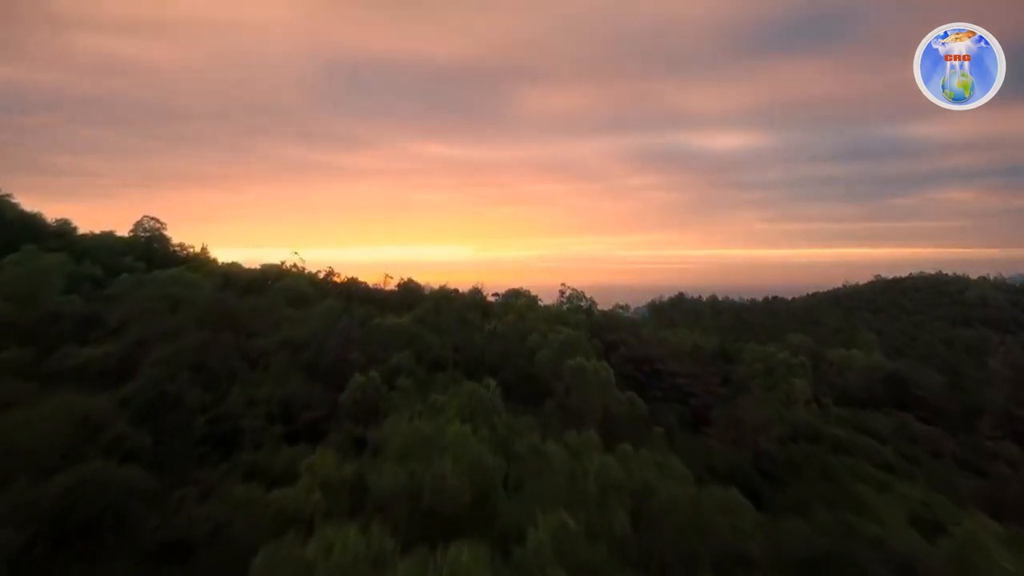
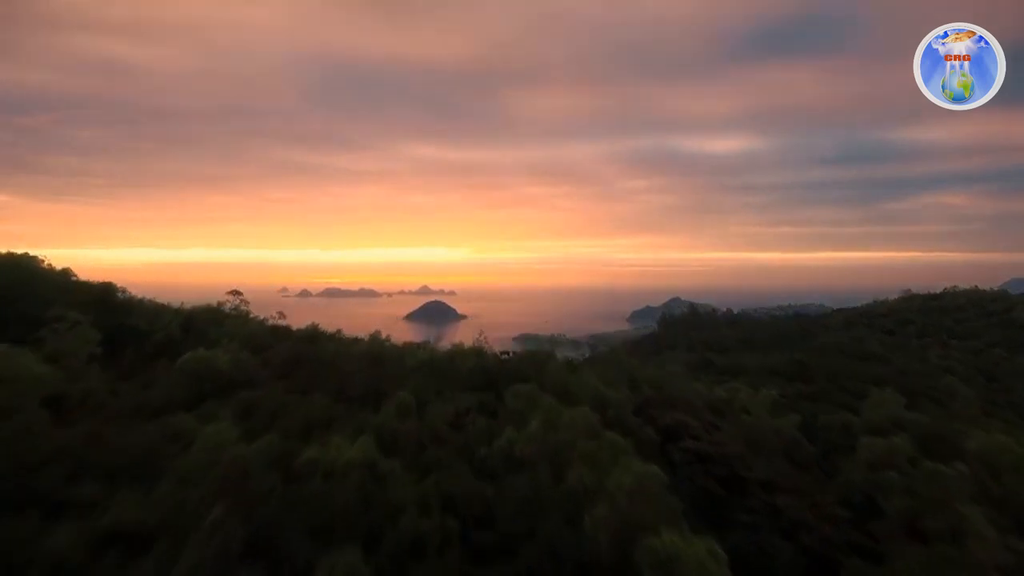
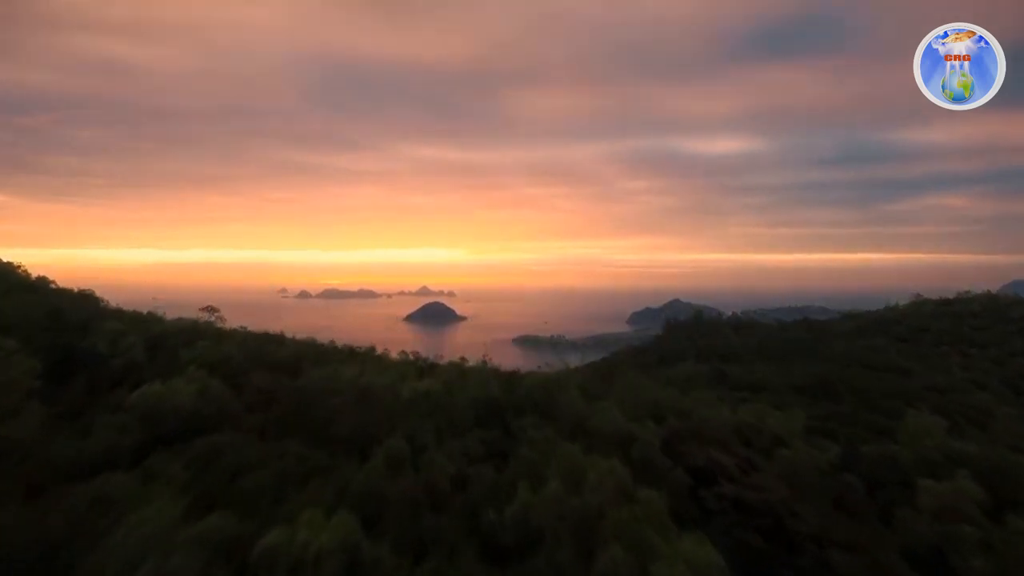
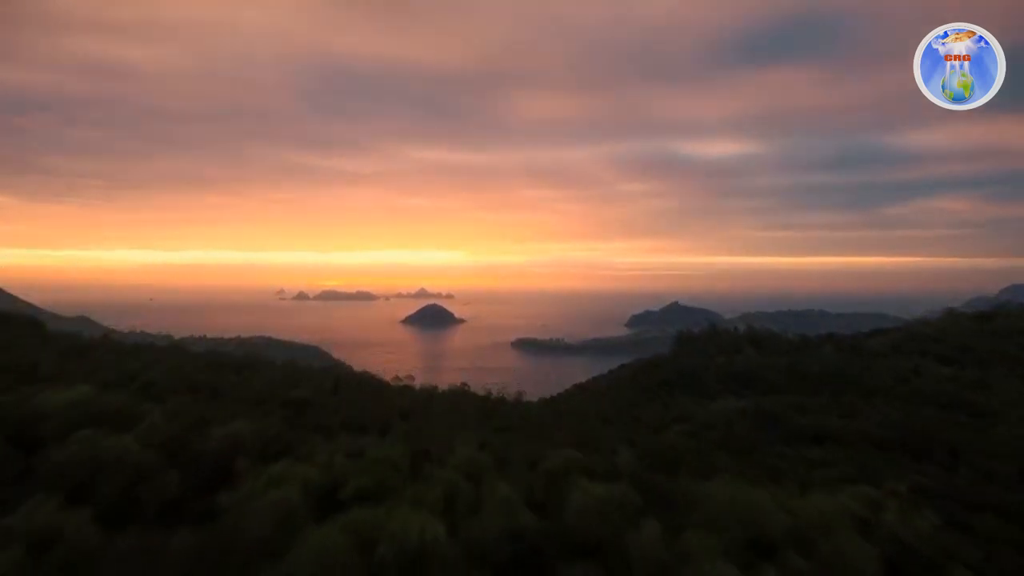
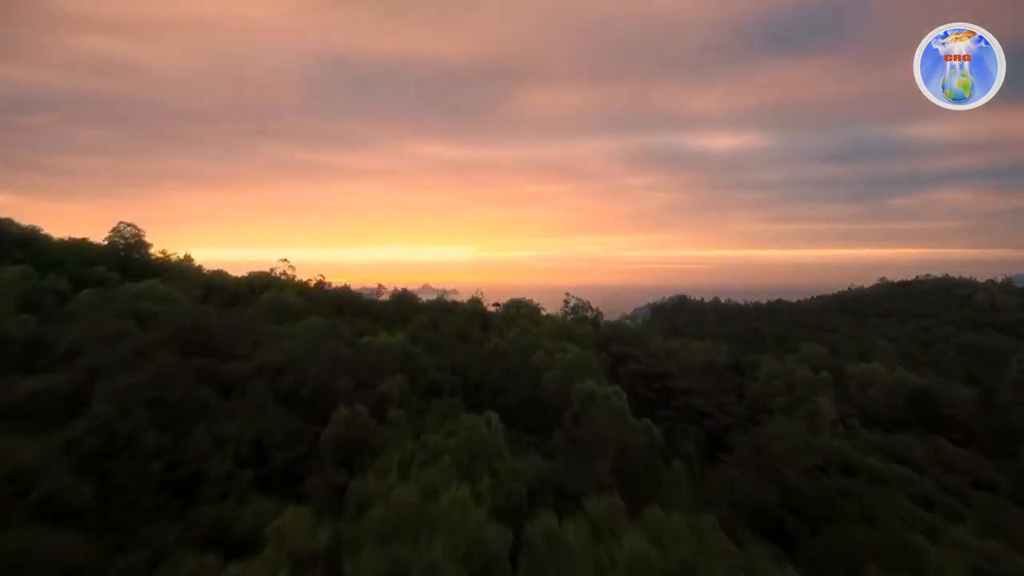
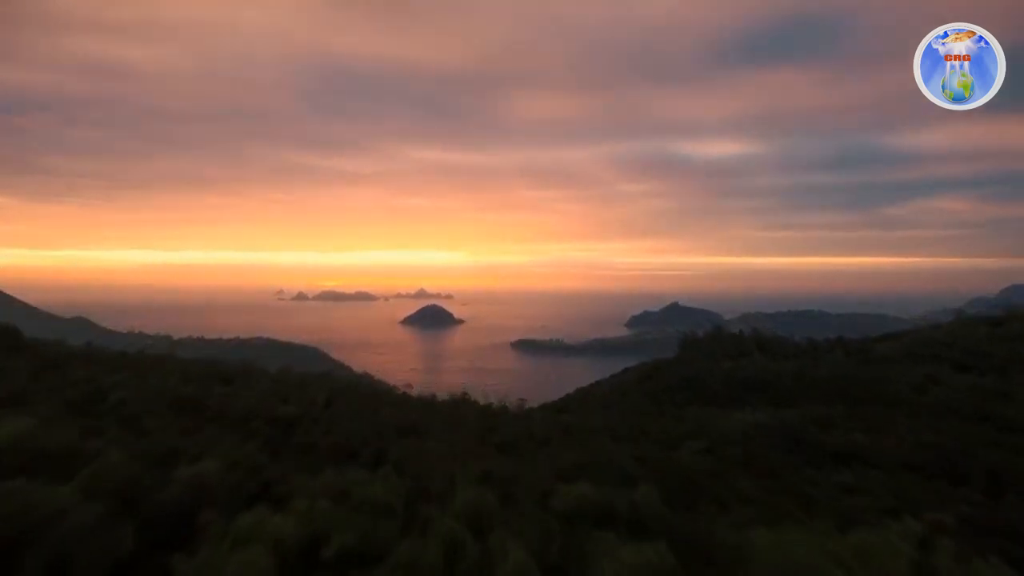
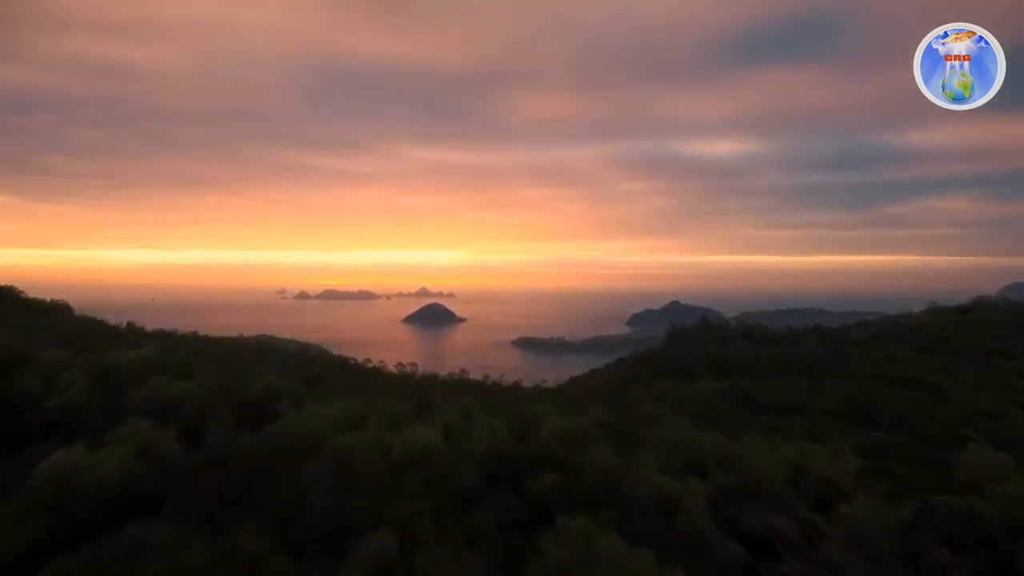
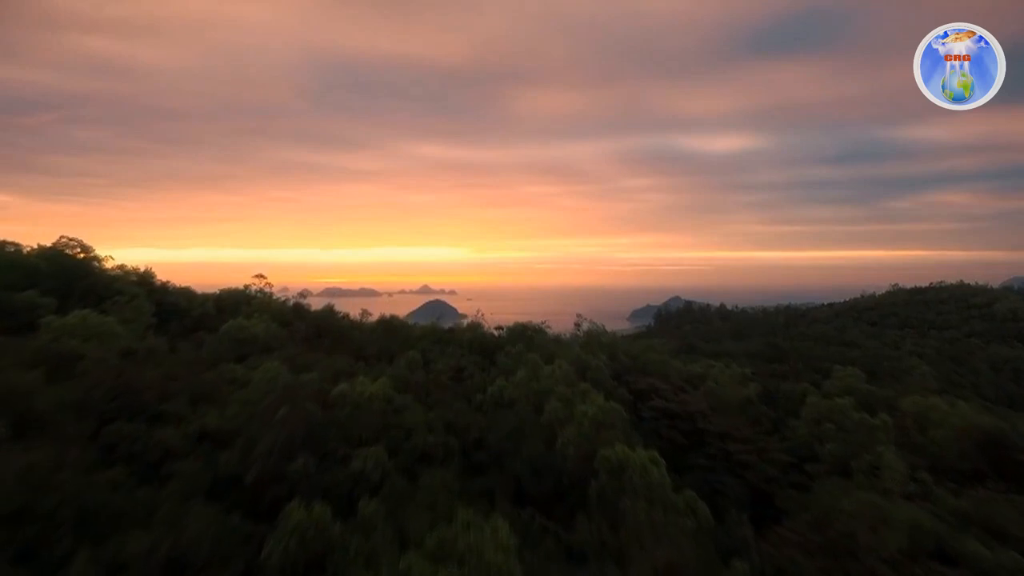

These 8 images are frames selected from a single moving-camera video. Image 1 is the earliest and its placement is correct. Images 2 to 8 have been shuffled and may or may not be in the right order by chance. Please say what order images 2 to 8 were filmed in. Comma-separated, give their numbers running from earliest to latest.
5, 8, 2, 3, 7, 4, 6
